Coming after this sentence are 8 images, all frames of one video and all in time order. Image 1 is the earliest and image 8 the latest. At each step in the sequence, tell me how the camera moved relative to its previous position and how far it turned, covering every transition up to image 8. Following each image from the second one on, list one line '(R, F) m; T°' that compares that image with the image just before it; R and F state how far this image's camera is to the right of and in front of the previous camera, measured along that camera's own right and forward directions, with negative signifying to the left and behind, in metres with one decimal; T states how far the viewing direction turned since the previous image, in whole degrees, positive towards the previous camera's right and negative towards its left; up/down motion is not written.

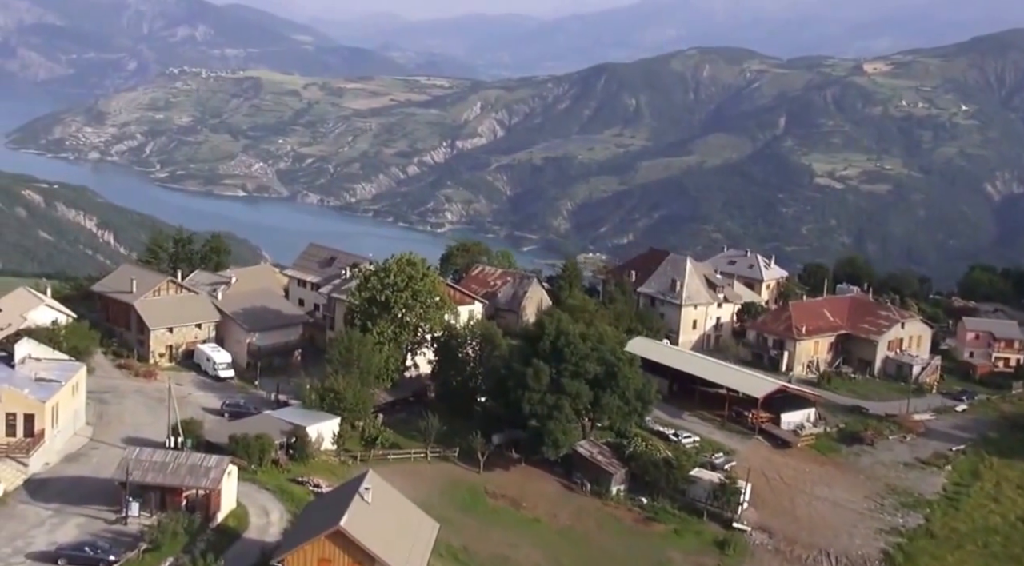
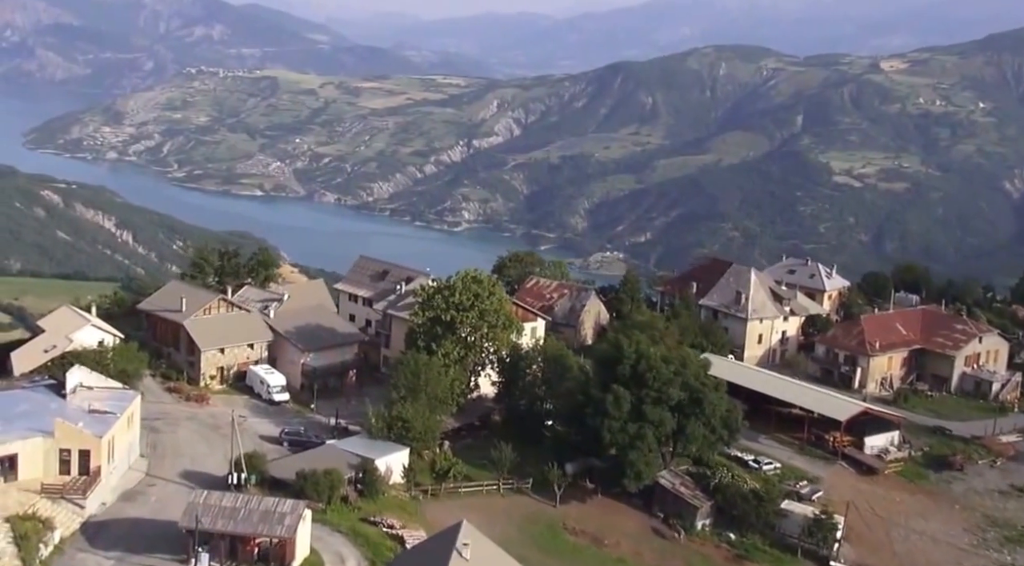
(-1.2, +1.4) m; -1°
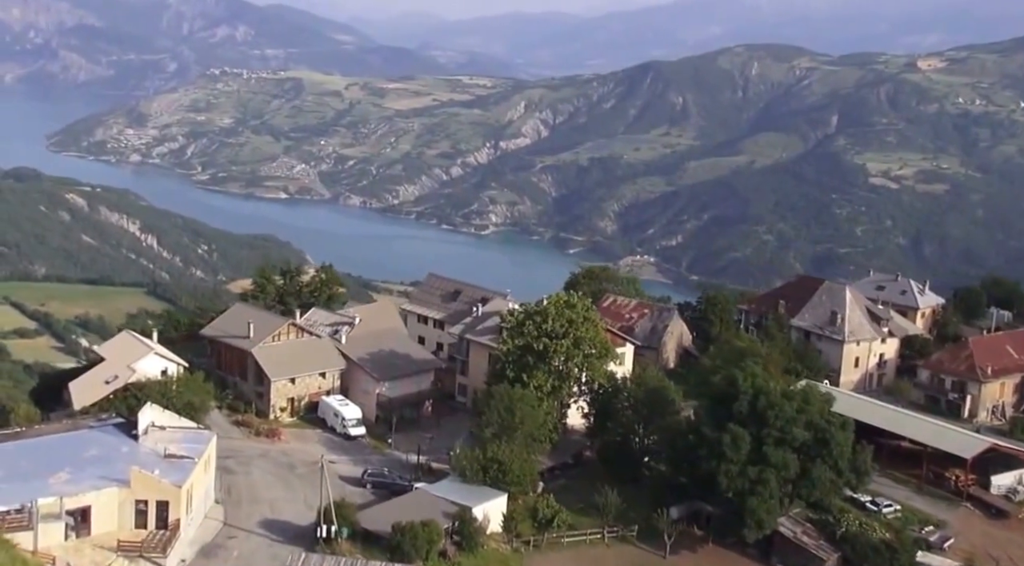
(-1.5, +1.9) m; -1°
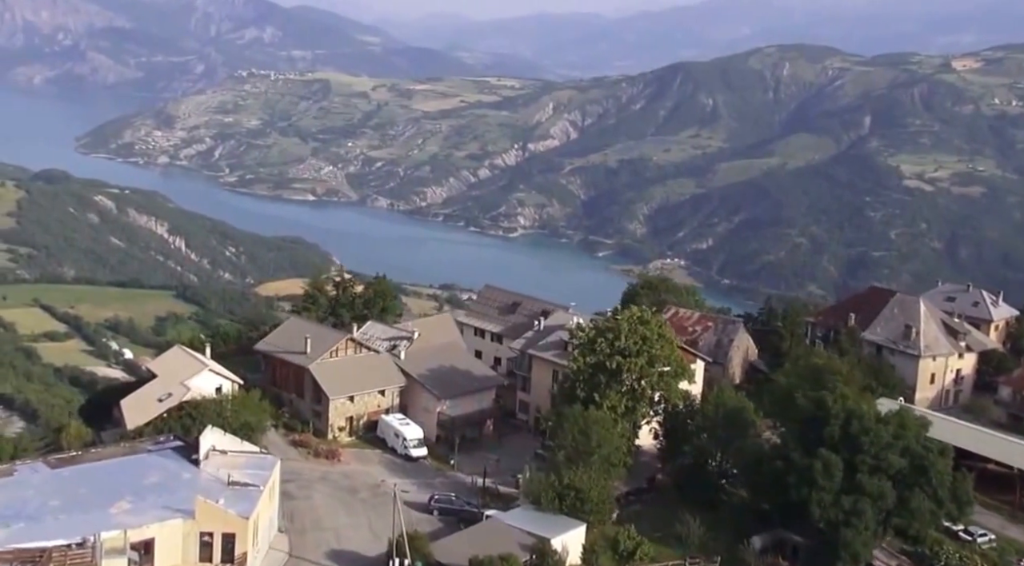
(-0.9, +1.1) m; -1°
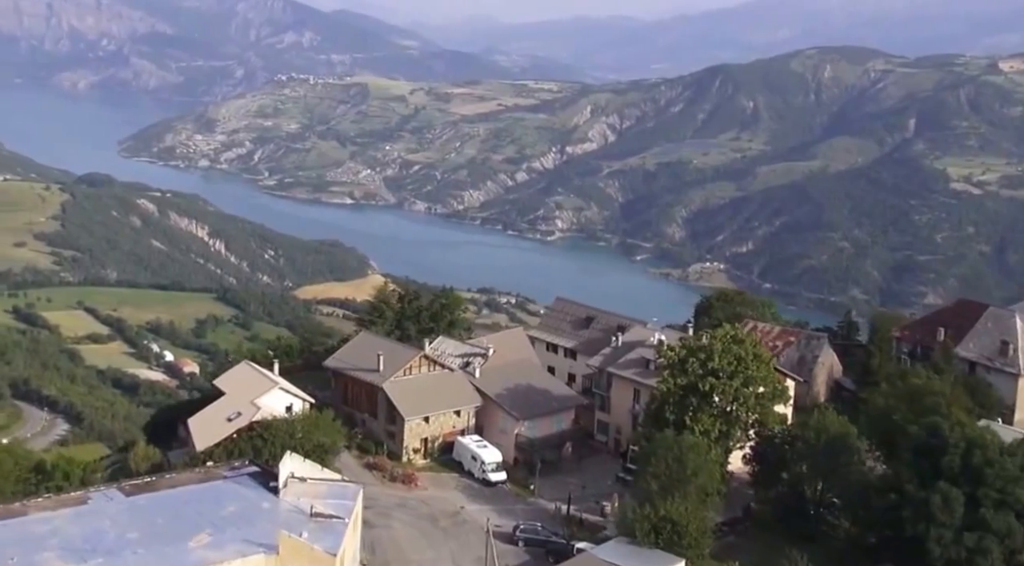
(-0.9, +1.1) m; -2°
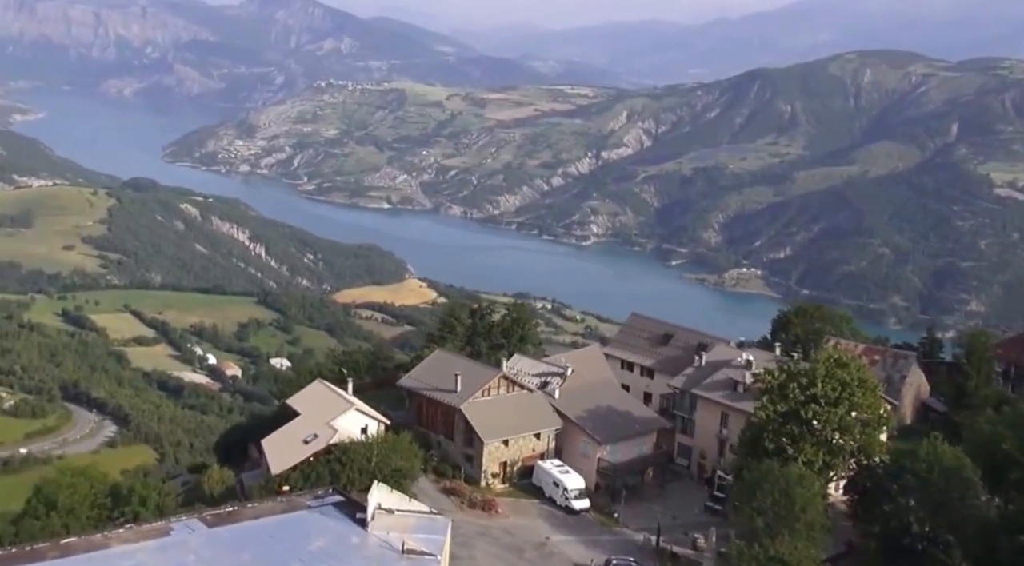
(-1.0, +0.9) m; -1°
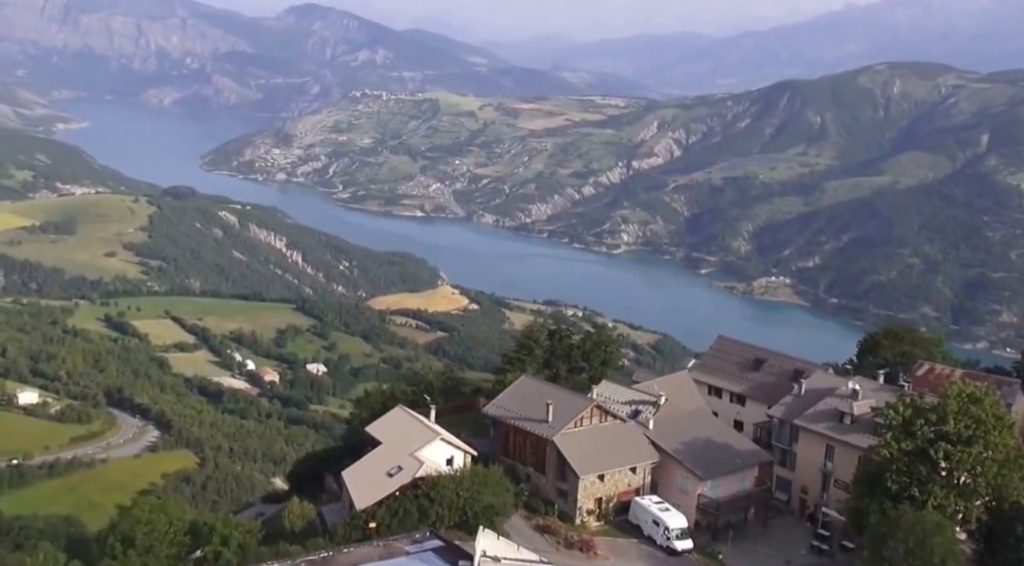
(-1.7, -3.1) m; -1°
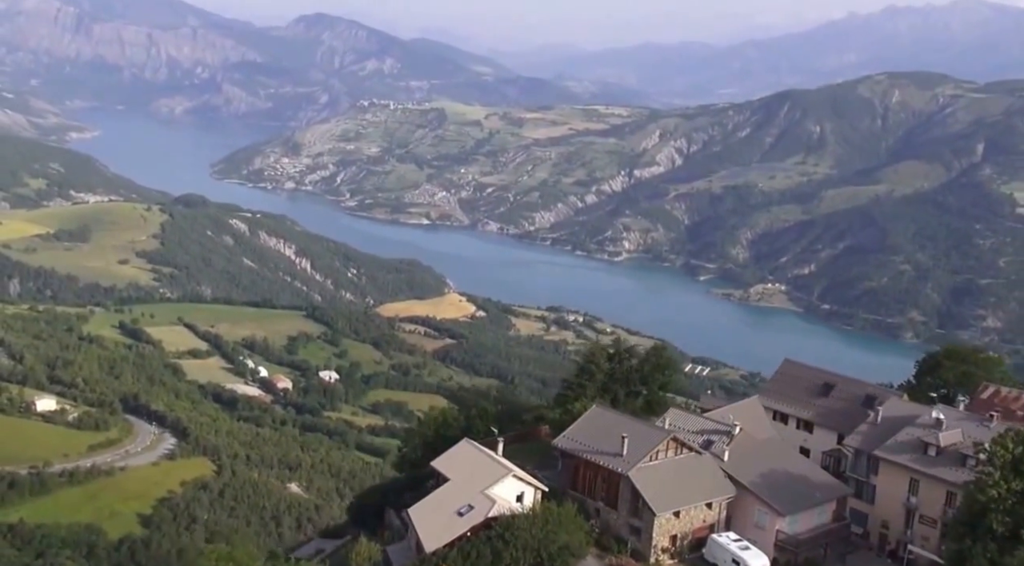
(+2.0, -4.2) m; -1°
